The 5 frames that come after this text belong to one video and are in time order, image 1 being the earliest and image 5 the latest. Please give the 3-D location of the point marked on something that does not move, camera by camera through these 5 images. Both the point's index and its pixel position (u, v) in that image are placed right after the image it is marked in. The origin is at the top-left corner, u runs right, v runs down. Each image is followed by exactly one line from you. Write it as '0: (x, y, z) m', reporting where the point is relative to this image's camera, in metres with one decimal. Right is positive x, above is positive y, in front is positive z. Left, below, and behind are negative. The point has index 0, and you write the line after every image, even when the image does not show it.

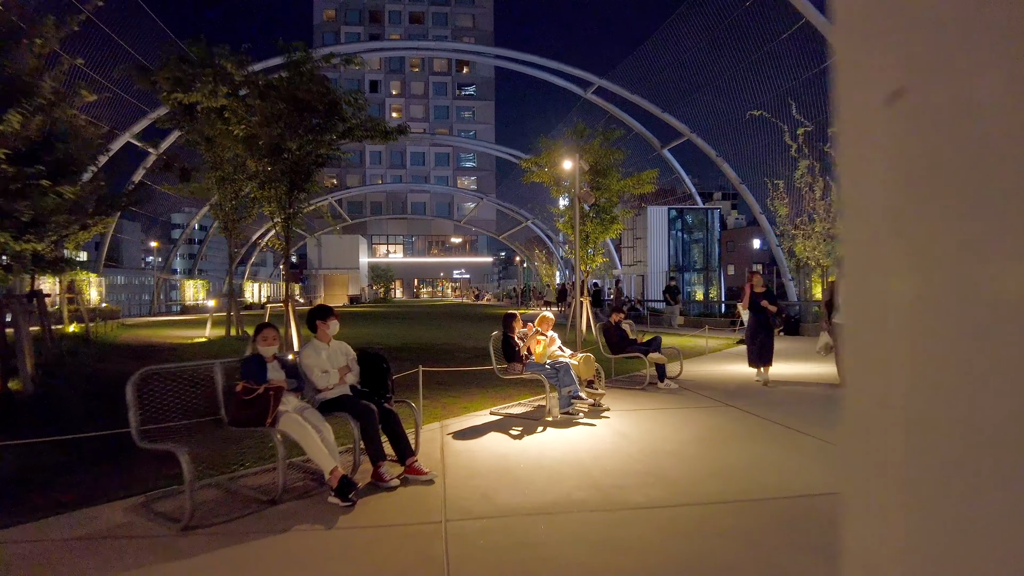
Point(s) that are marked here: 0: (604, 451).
0: (+0.8, -1.4, +5.6) m
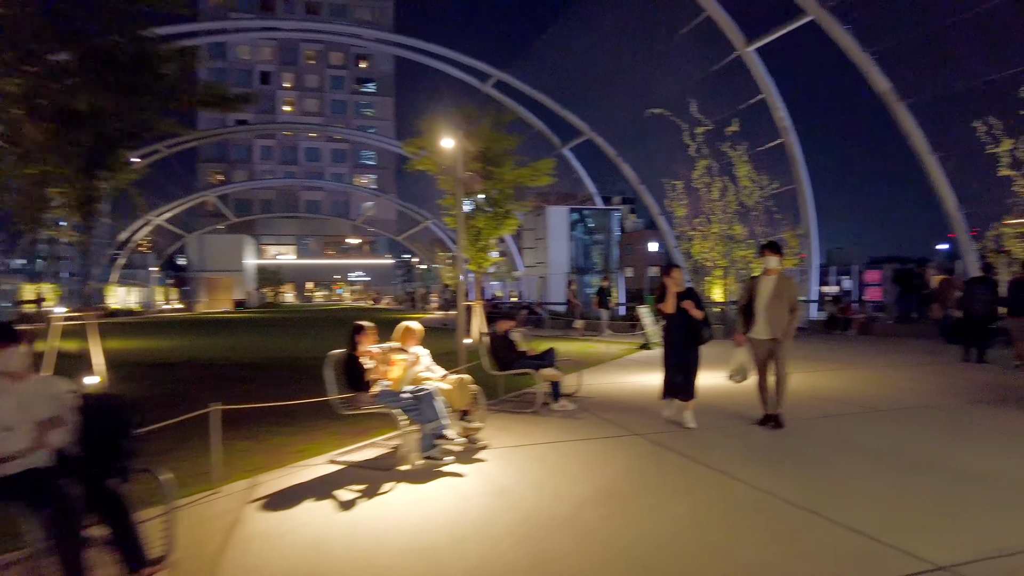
0: (-0.3, -1.4, +4.0) m
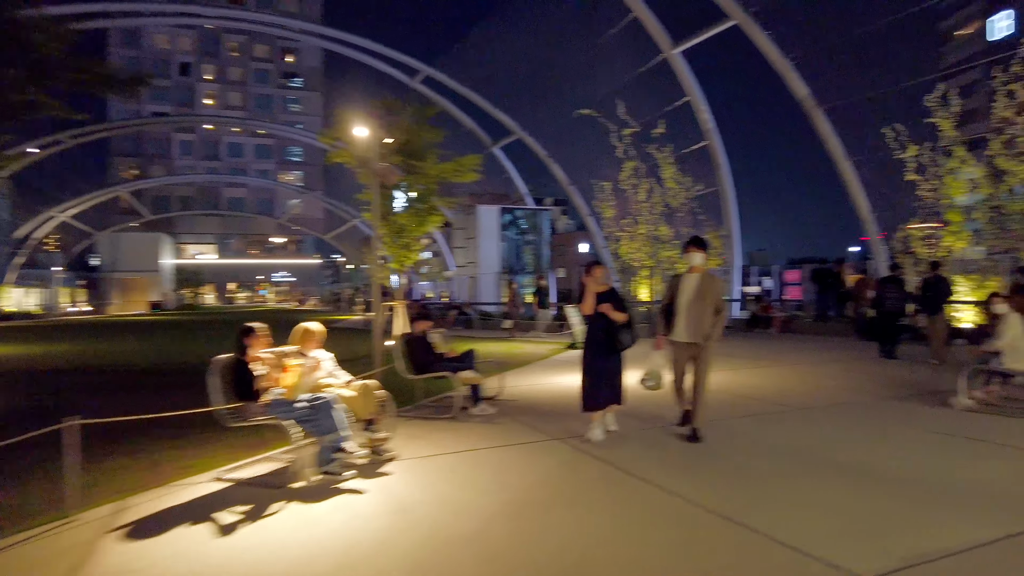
0: (-0.8, -1.4, +3.5) m
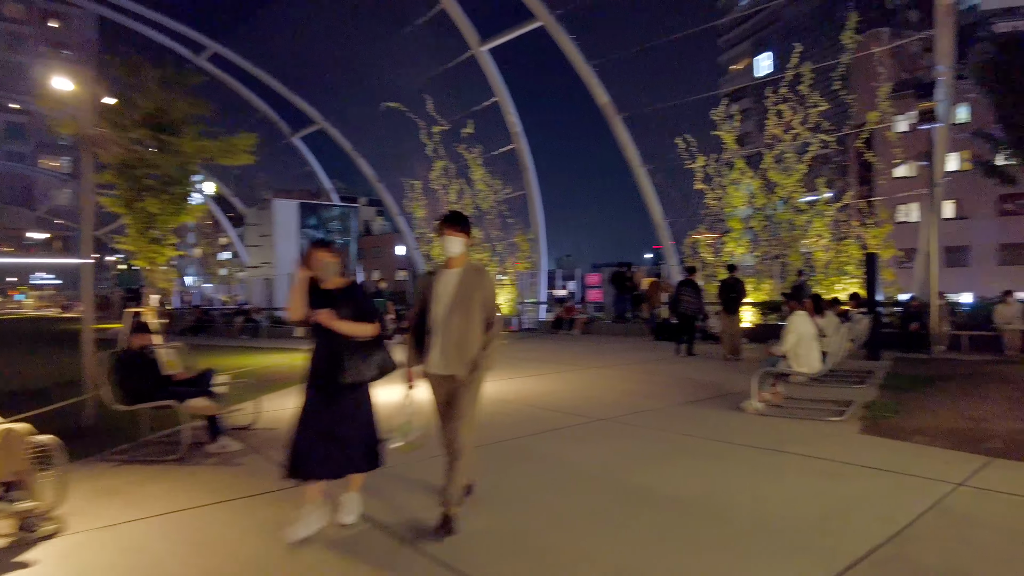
0: (-1.9, -1.4, +2.0) m
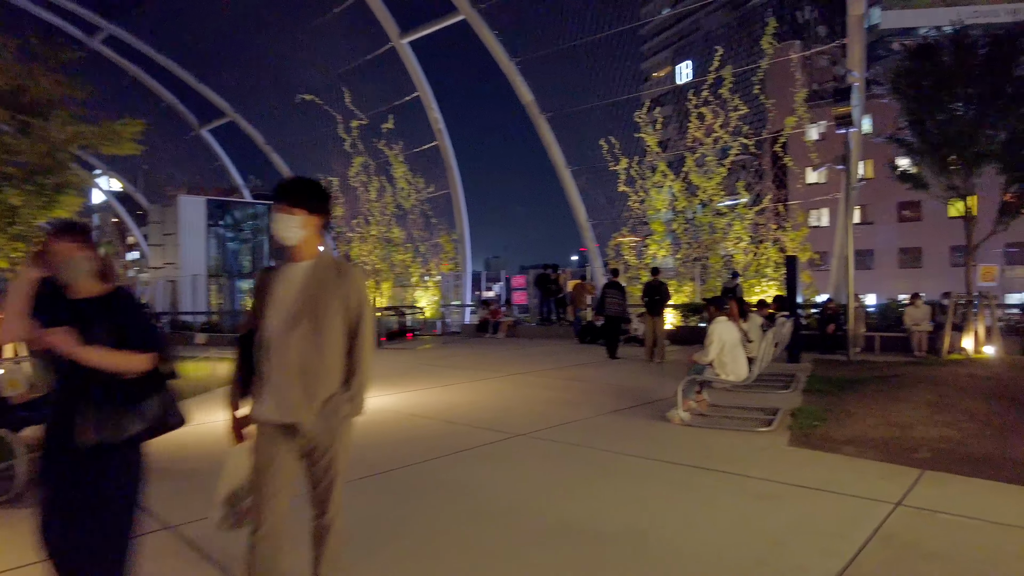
0: (-2.2, -1.4, +1.2) m
